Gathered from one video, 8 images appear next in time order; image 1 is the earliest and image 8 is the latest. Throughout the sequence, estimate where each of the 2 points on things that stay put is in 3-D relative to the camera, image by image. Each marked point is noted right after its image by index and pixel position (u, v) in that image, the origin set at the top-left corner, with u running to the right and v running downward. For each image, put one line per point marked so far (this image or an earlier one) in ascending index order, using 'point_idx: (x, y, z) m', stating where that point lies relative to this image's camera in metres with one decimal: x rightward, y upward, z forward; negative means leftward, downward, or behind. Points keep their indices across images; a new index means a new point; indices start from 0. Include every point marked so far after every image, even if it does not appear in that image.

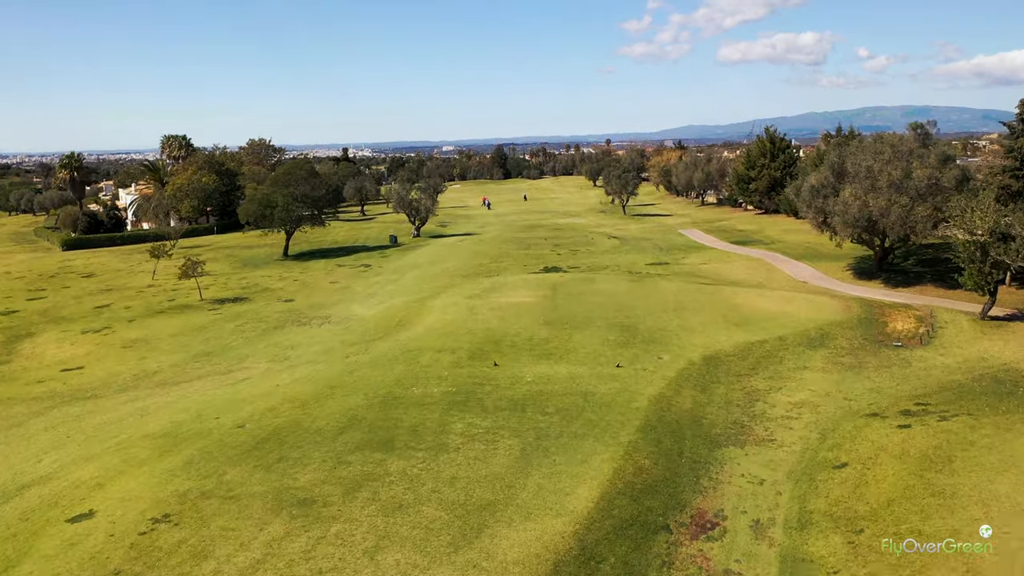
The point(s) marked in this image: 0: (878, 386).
0: (+11.7, -3.1, +19.9) m
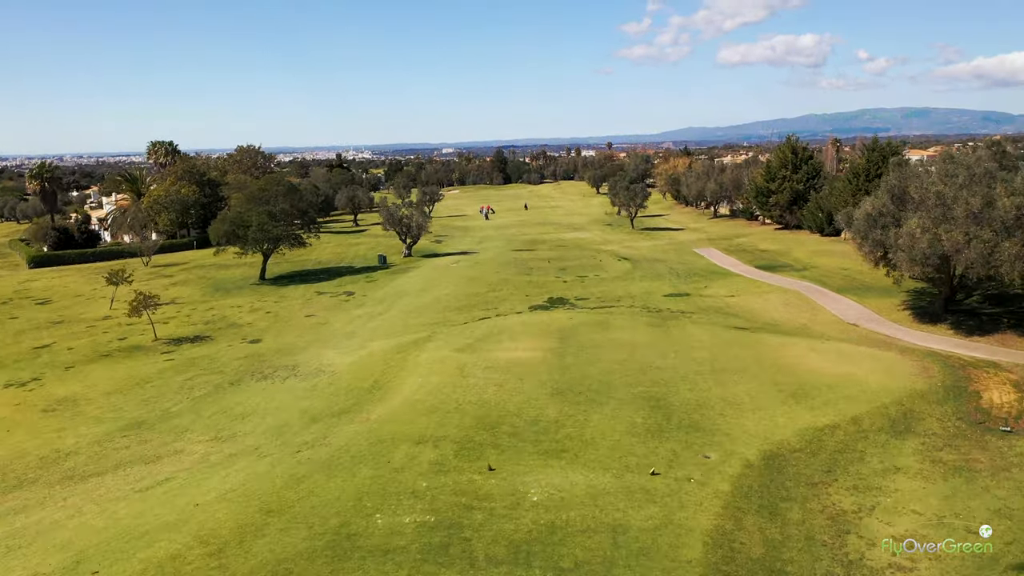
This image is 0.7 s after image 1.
0: (+11.7, -5.2, +14.7) m
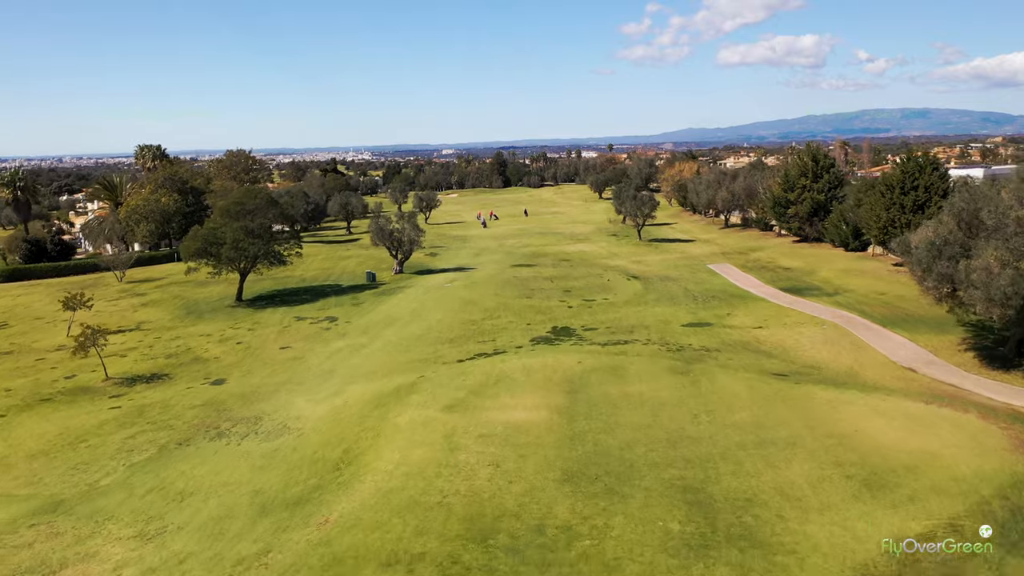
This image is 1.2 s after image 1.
0: (+11.7, -6.7, +10.5) m
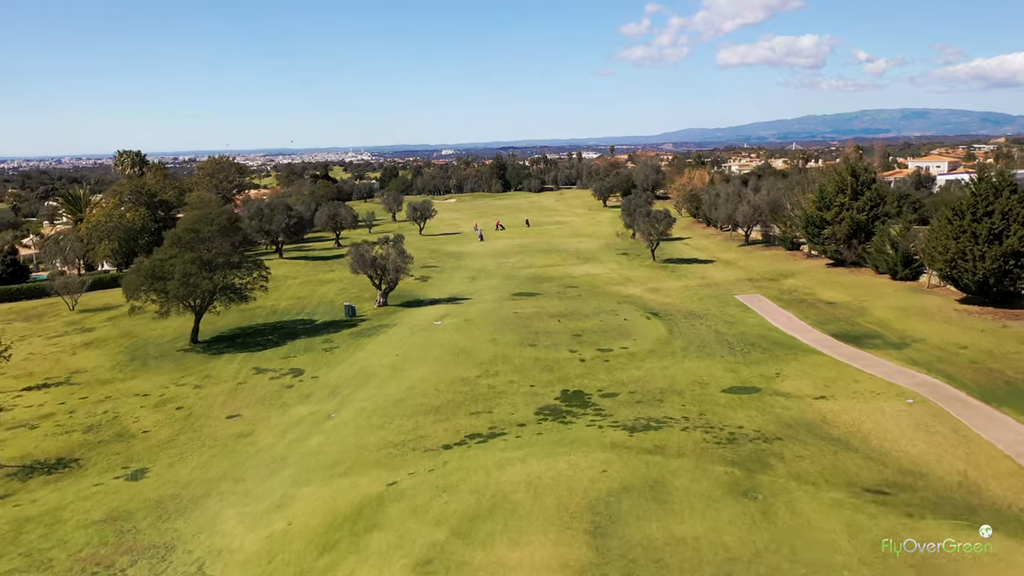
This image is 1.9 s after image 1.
0: (+11.7, -9.2, +4.0) m
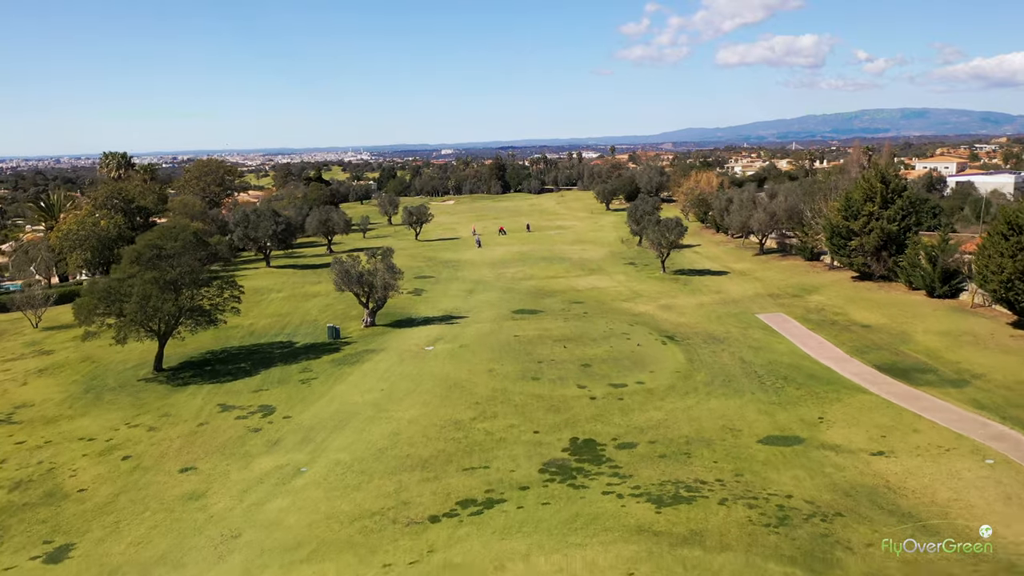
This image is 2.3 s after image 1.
0: (+11.7, -10.5, -0.1) m
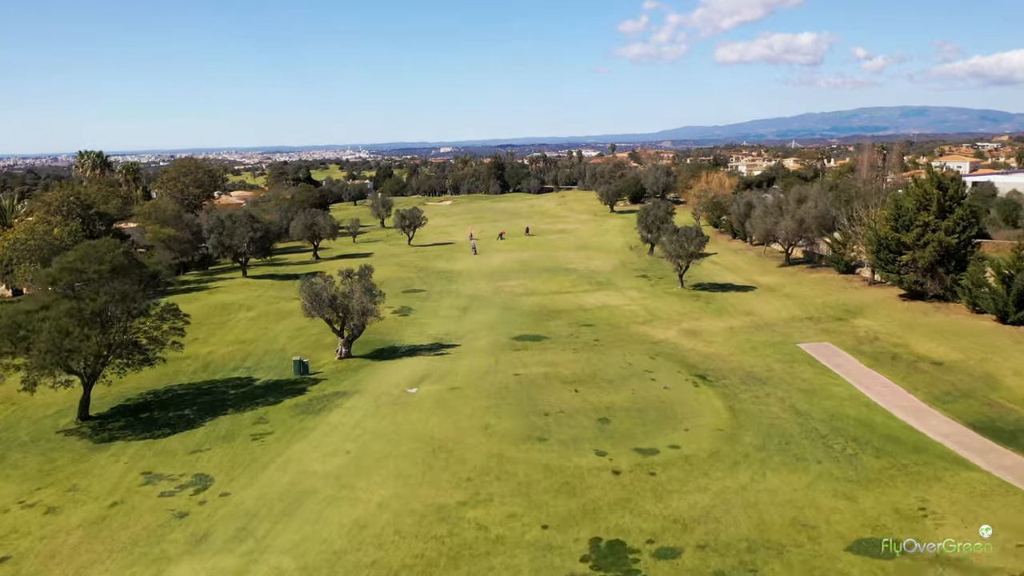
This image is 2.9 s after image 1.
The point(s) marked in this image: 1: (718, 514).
0: (+11.8, -12.0, -6.3) m
1: (+6.4, -6.9, +19.2) m
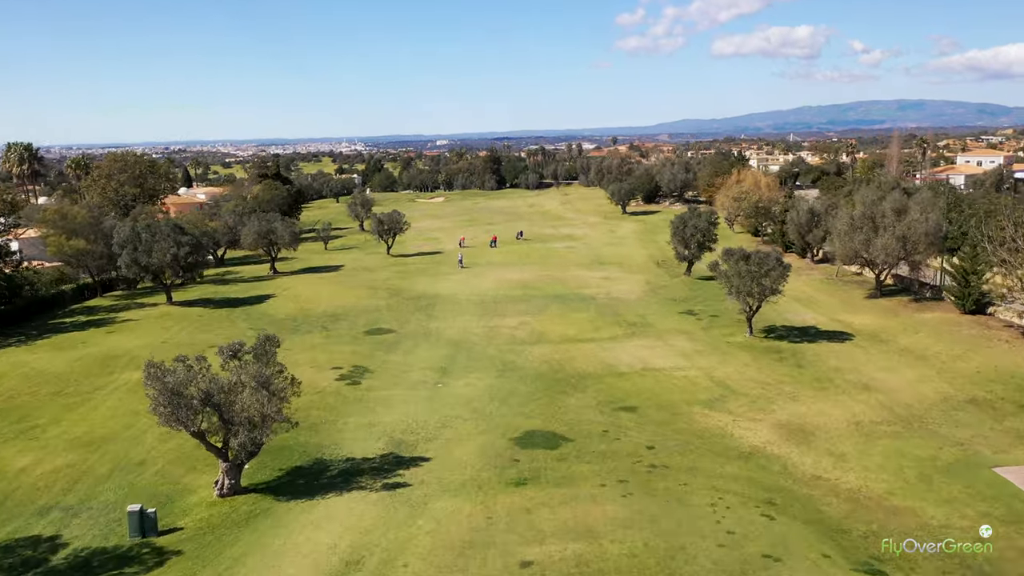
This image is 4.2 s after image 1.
0: (+12.1, -15.4, -20.7) m
1: (+6.5, -10.1, +4.7) m
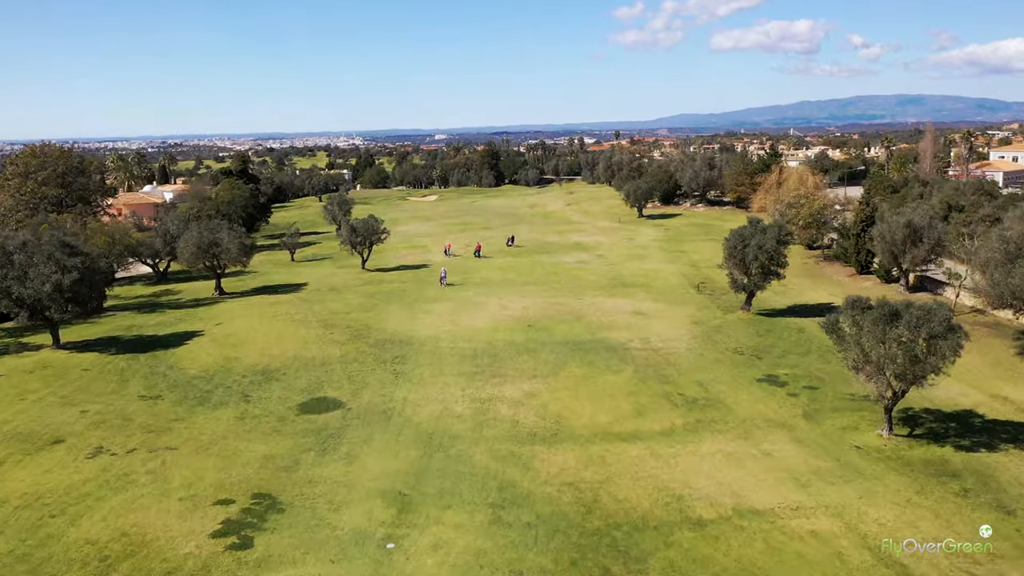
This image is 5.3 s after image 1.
0: (+12.3, -18.6, -33.9) m
1: (+6.7, -13.0, -8.5) m
